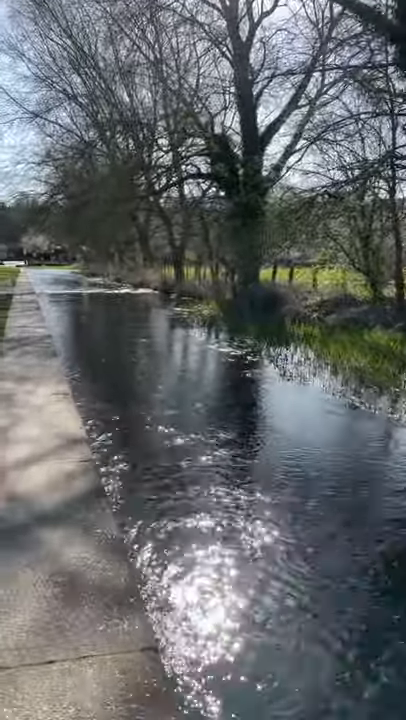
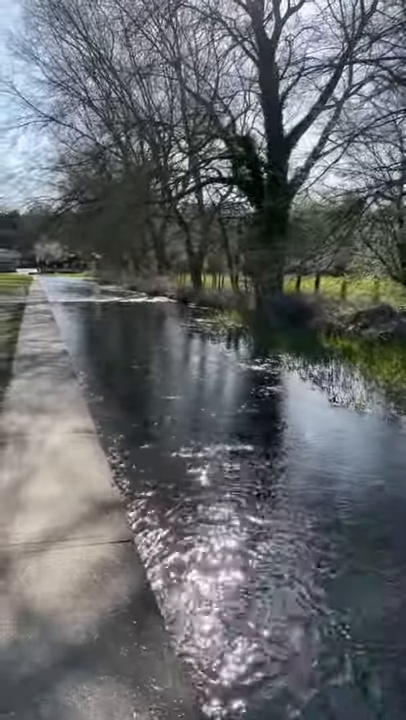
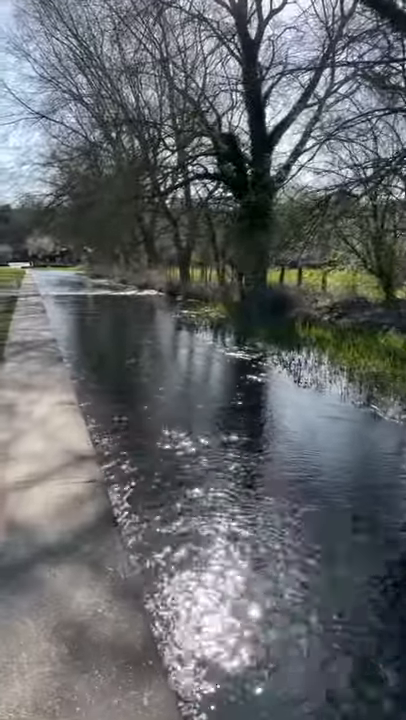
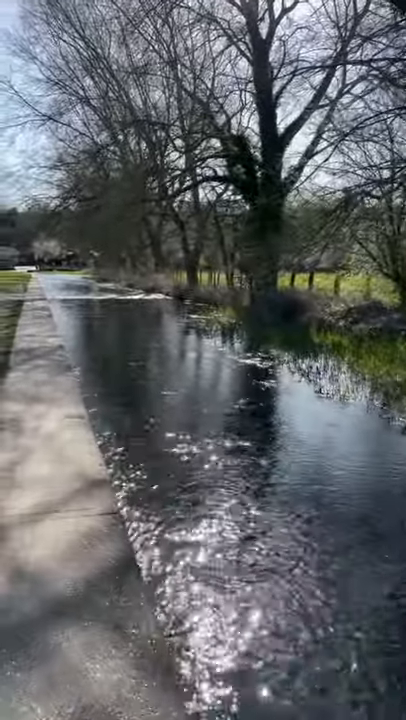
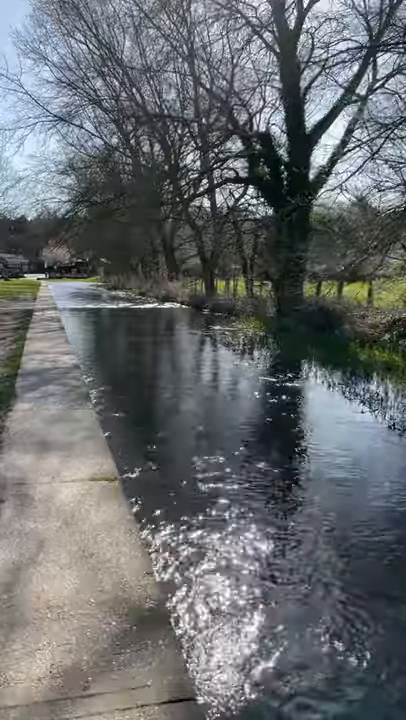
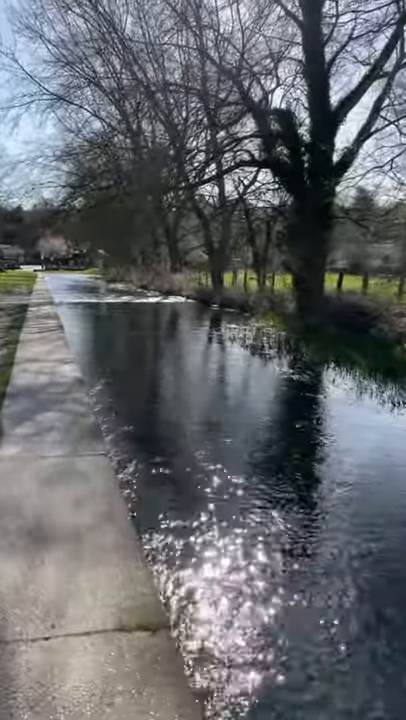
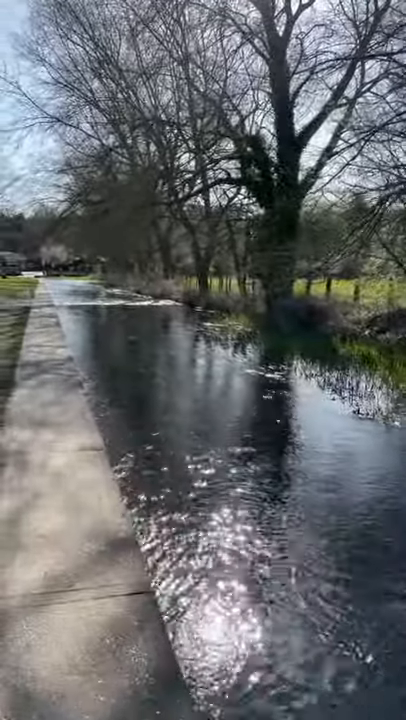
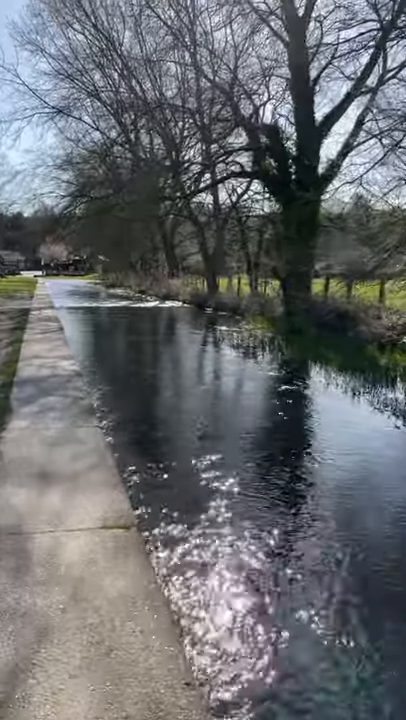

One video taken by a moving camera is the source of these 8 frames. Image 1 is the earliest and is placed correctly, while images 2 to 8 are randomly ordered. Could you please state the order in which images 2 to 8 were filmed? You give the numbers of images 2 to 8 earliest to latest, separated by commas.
3, 4, 2, 7, 5, 8, 6
